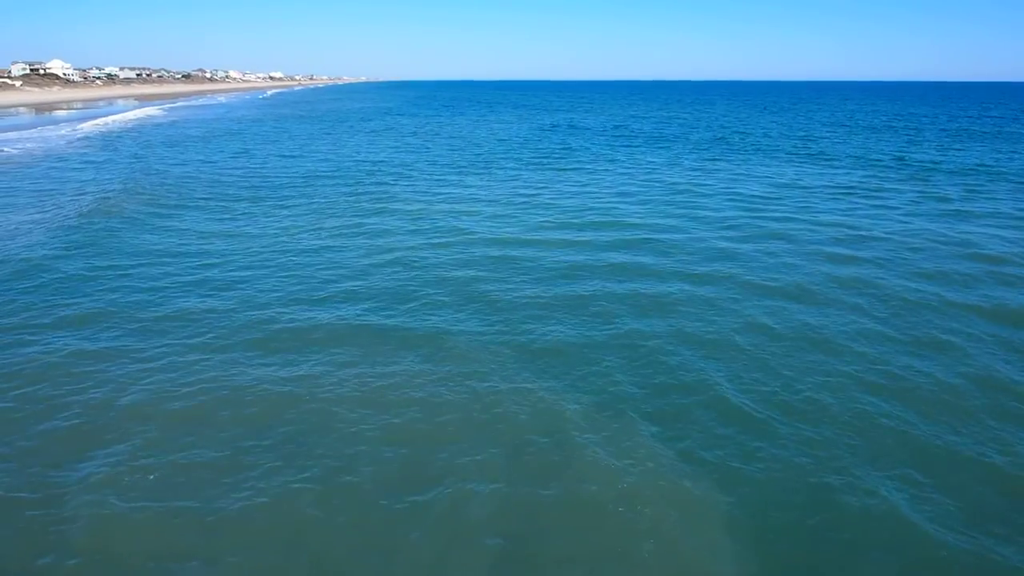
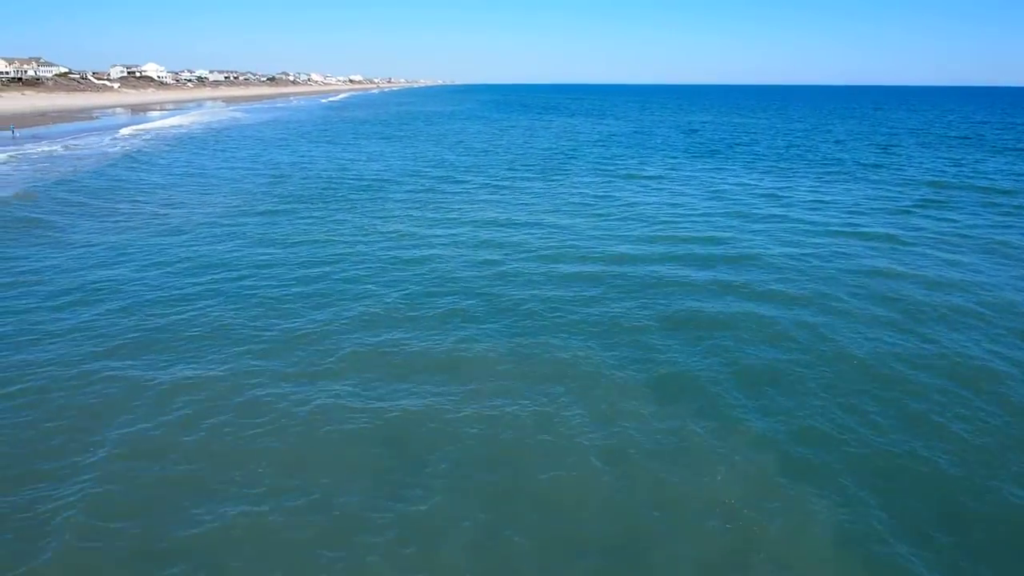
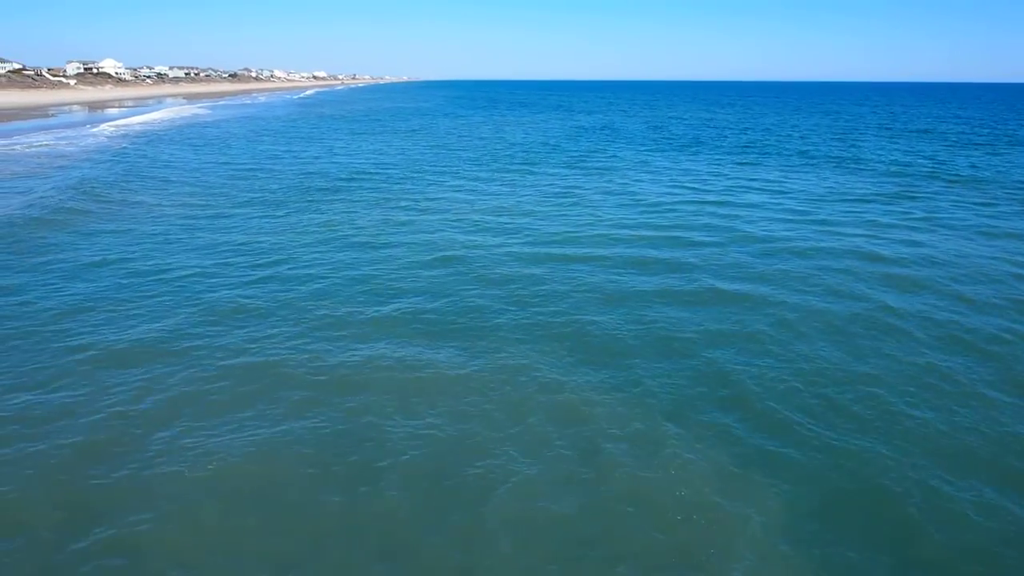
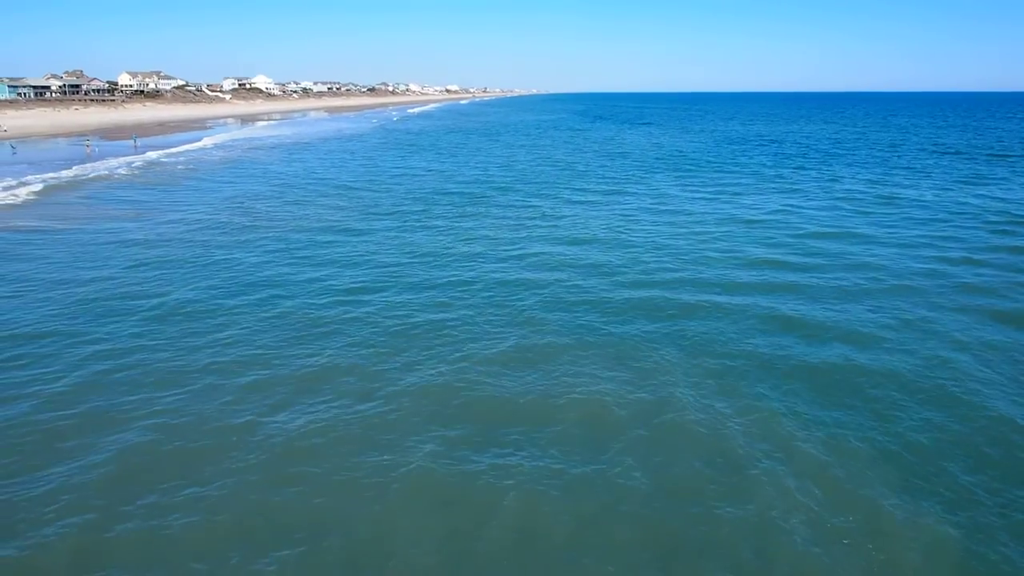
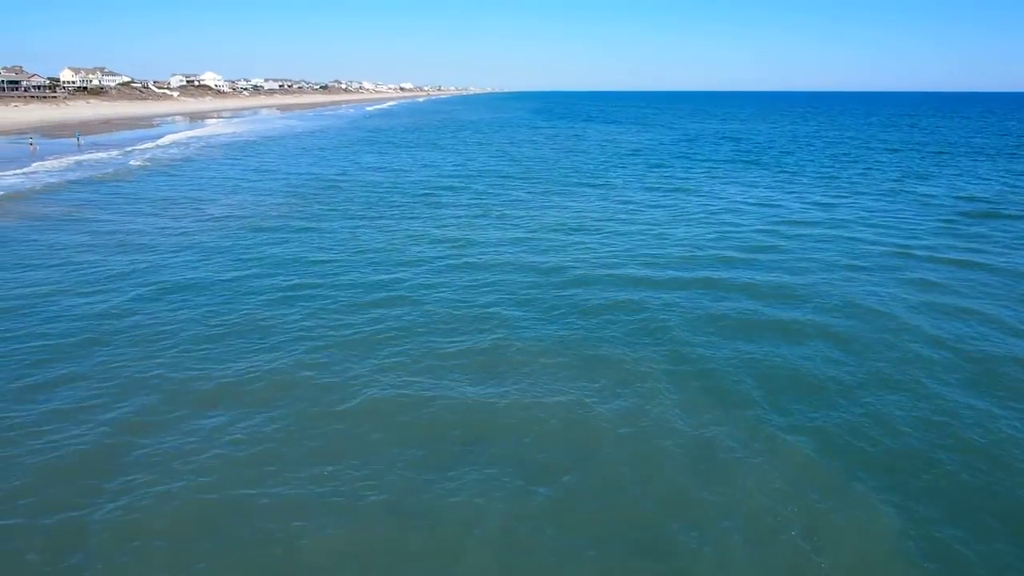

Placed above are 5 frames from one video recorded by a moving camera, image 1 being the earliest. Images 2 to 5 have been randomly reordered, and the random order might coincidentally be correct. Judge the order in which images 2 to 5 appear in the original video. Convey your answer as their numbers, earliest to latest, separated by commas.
3, 2, 5, 4
